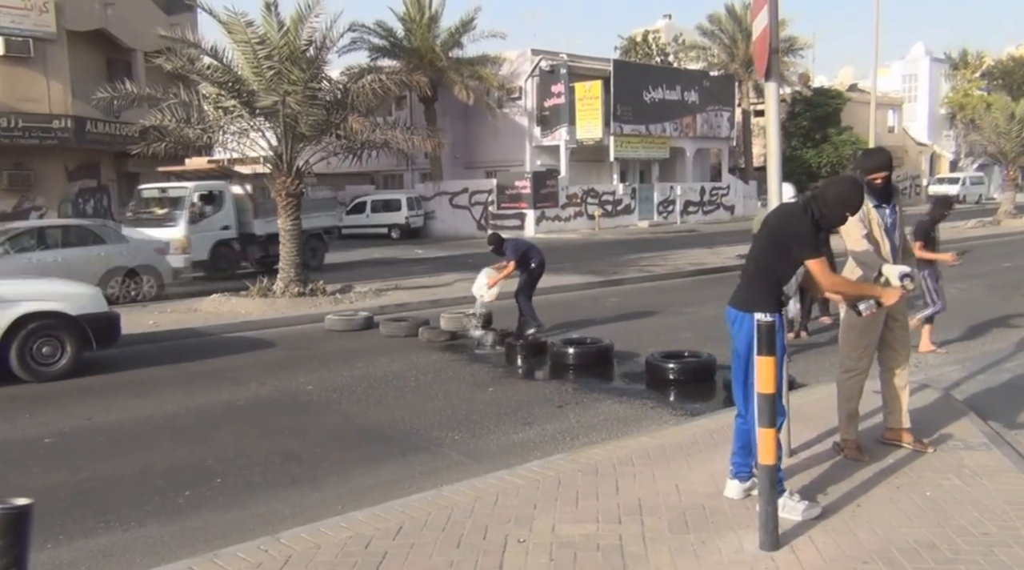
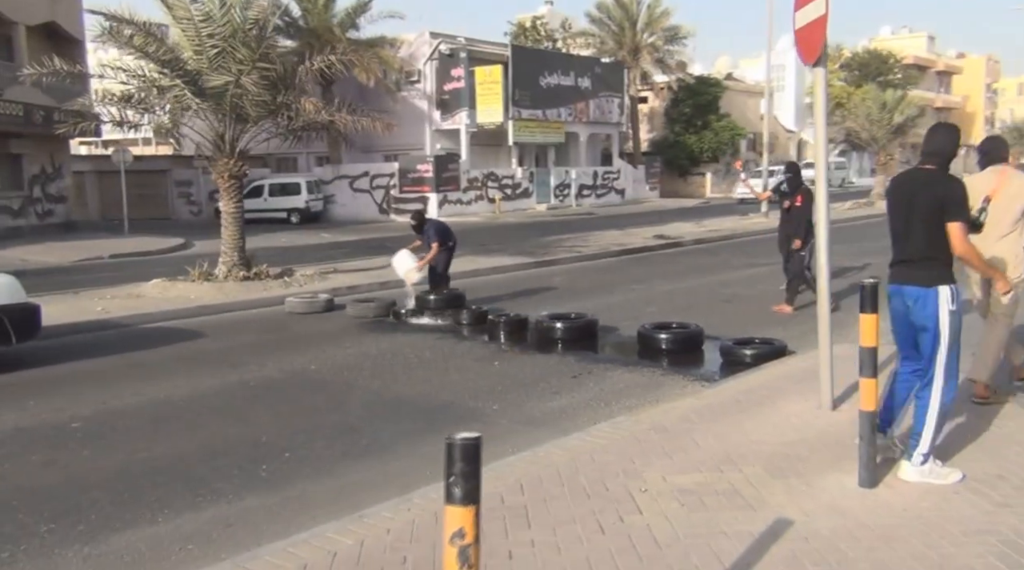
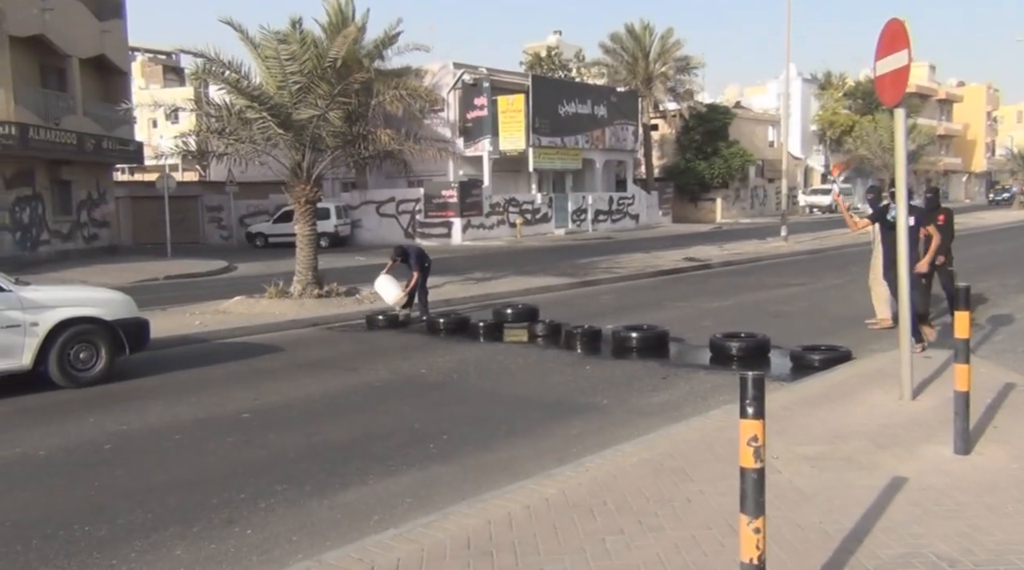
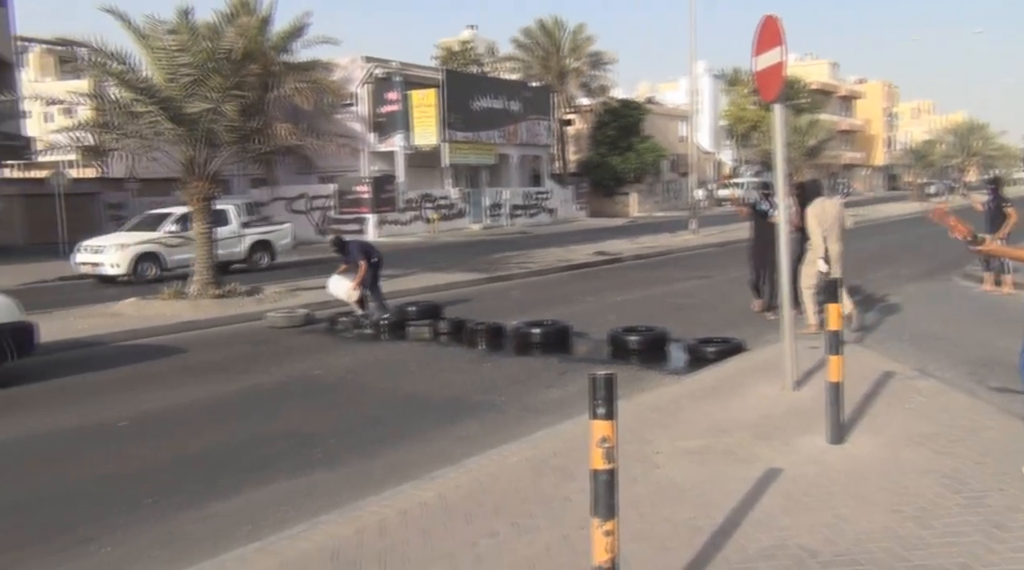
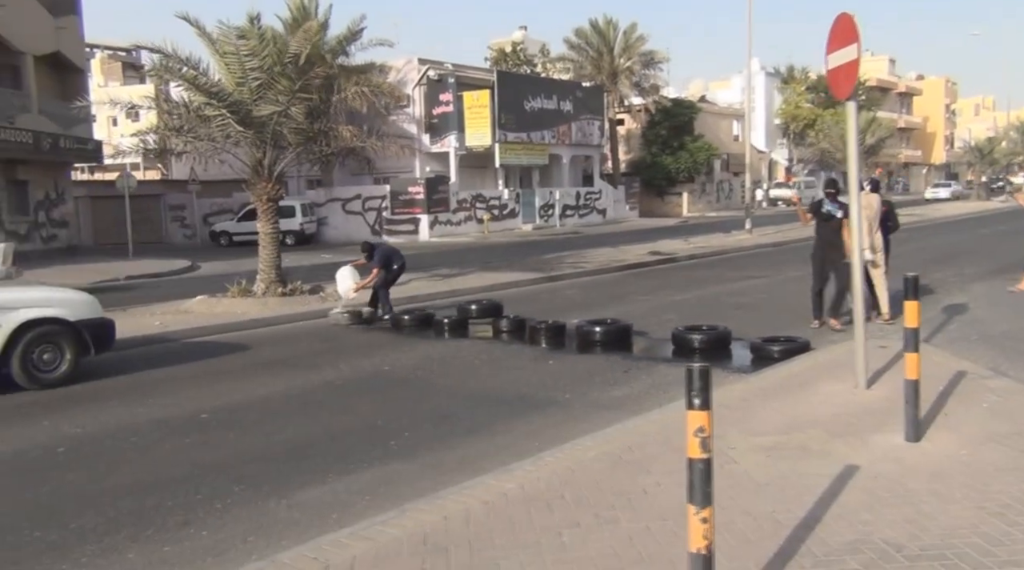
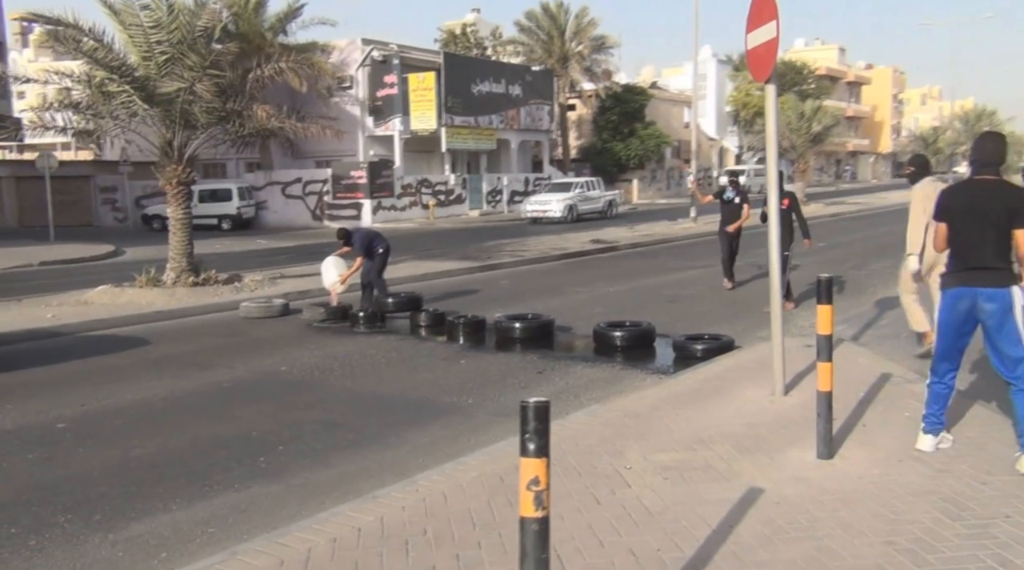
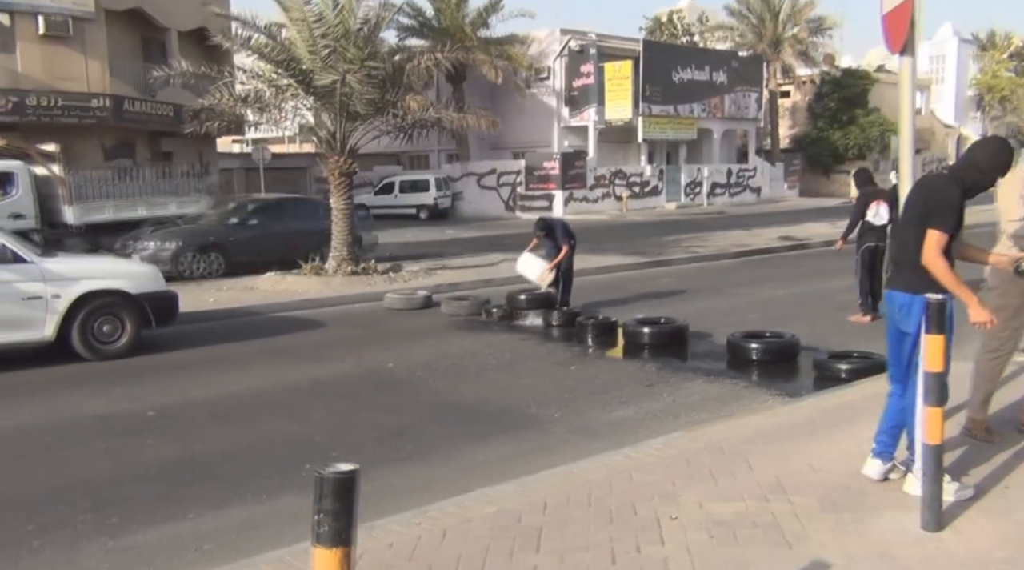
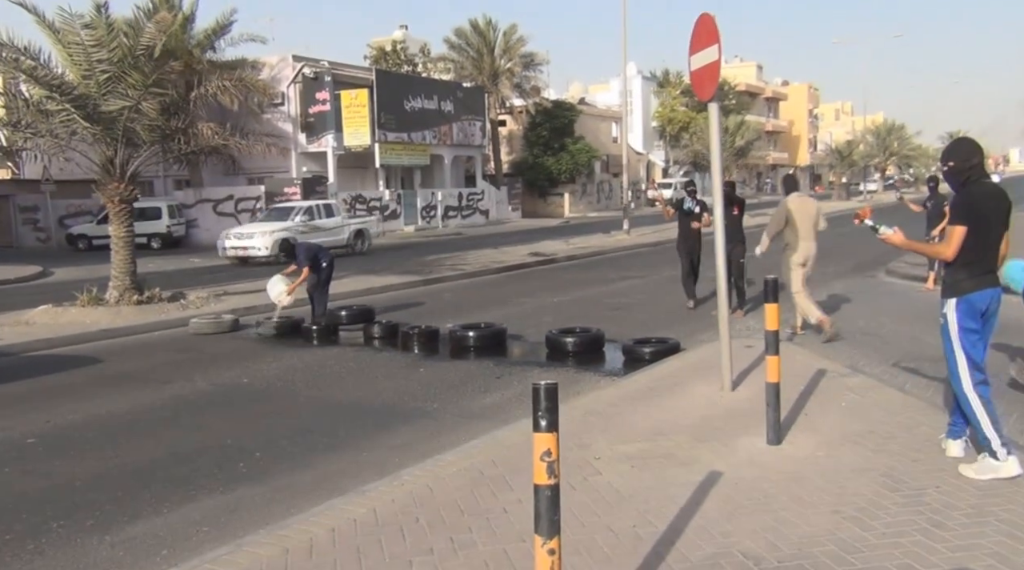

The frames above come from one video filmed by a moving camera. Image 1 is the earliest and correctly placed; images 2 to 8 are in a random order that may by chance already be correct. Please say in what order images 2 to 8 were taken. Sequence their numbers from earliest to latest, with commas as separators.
7, 2, 6, 8, 4, 5, 3
